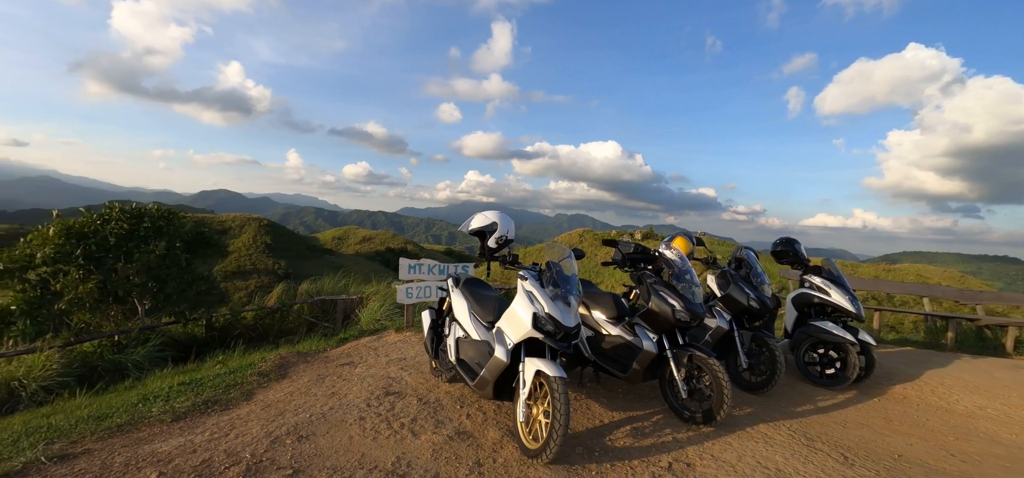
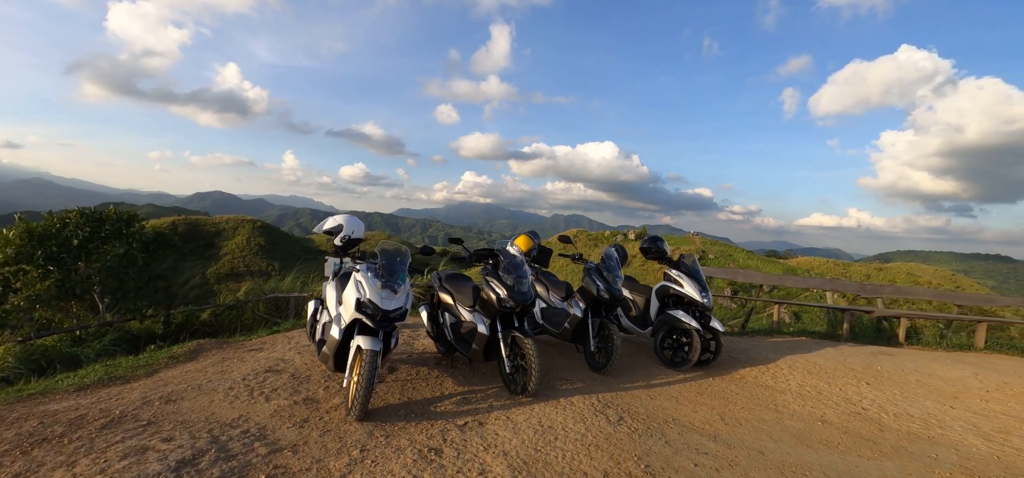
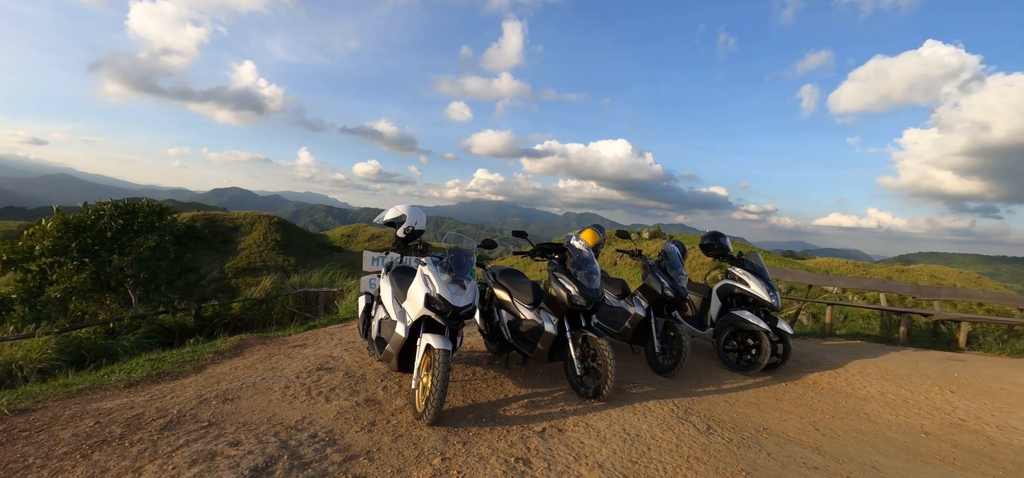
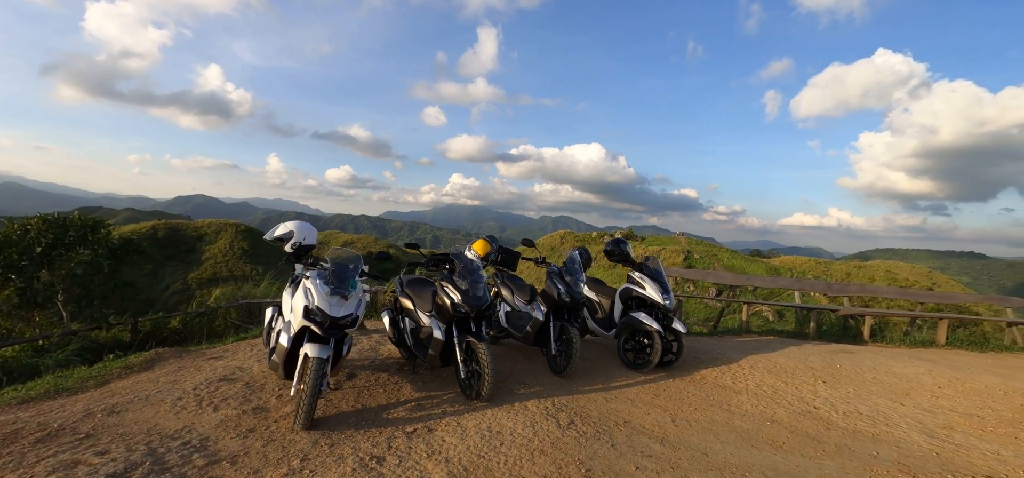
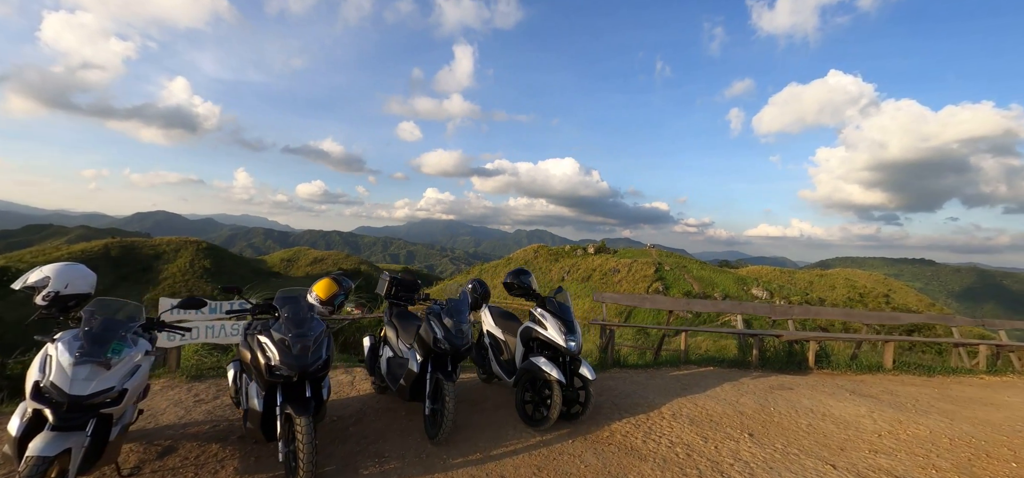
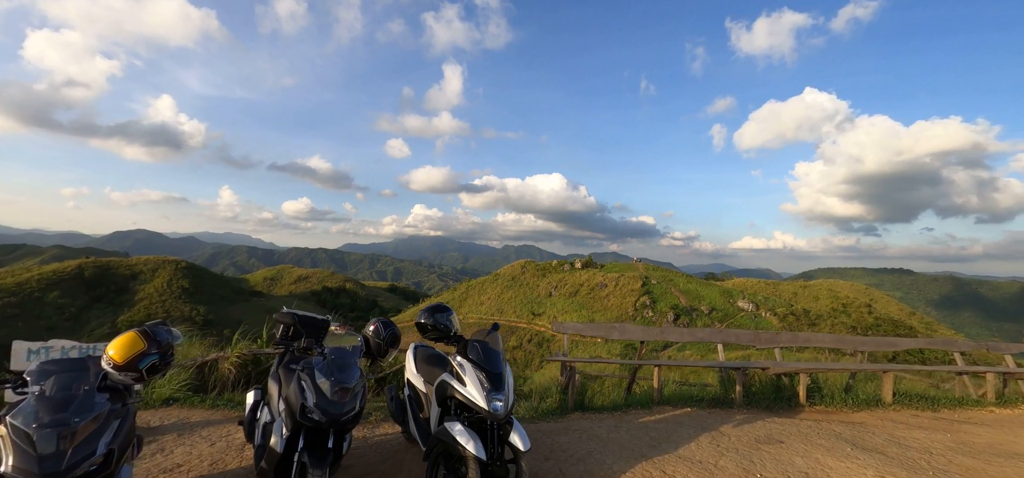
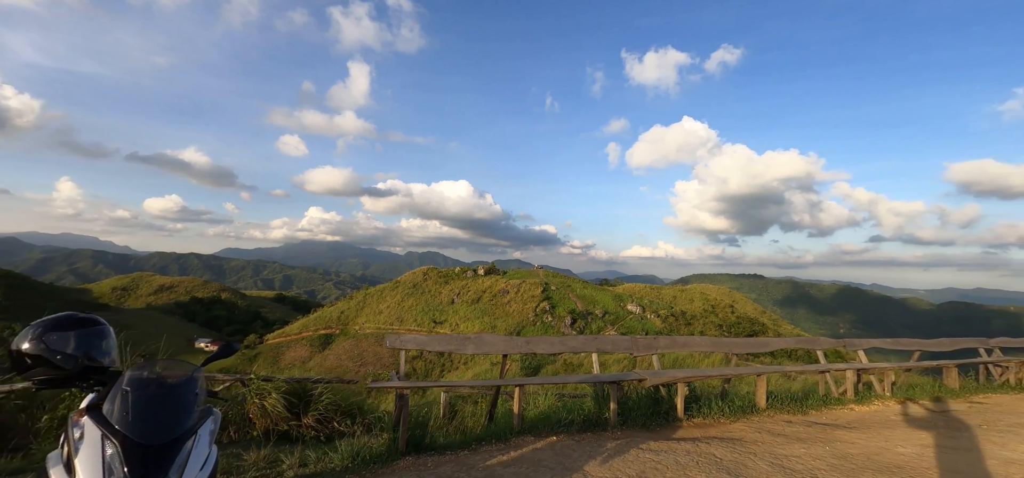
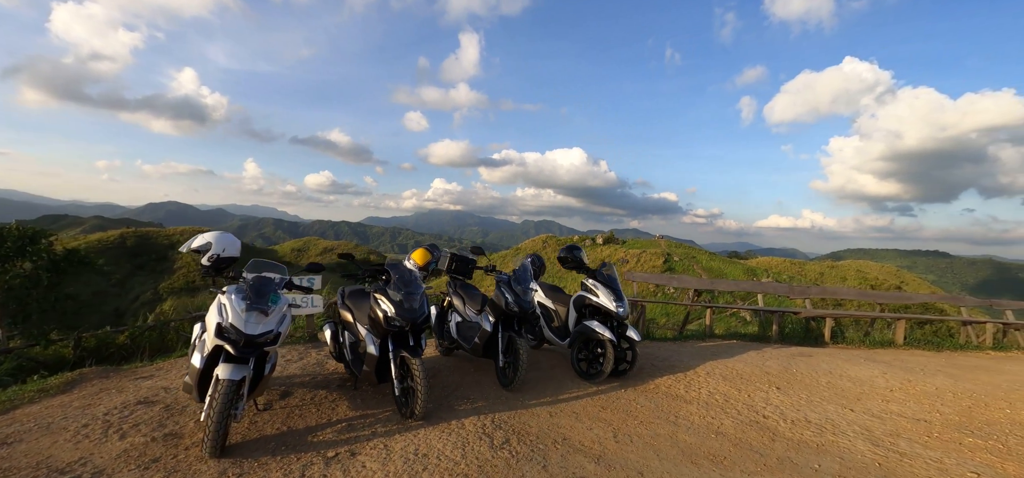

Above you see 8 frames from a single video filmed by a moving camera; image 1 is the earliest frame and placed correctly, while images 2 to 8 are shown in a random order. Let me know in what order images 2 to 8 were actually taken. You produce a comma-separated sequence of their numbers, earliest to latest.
3, 2, 4, 8, 5, 6, 7
